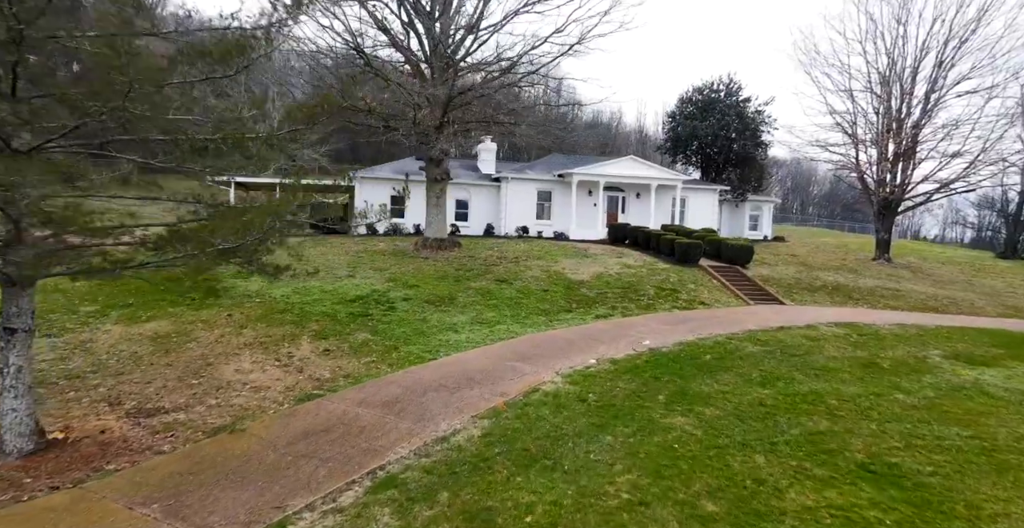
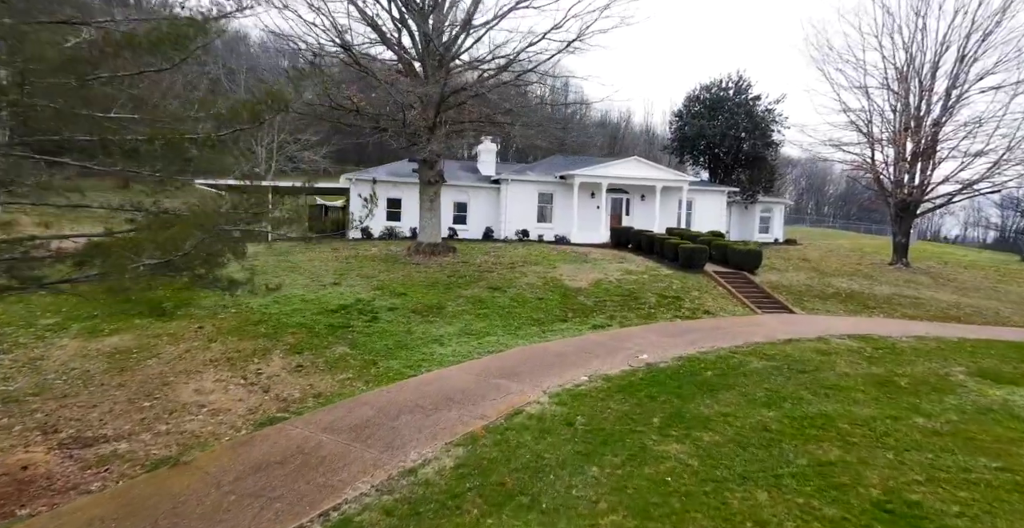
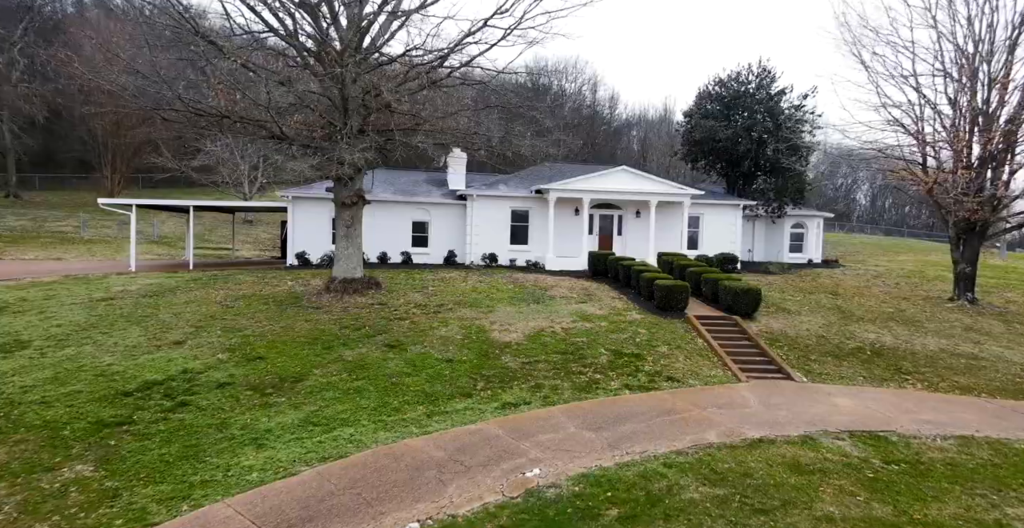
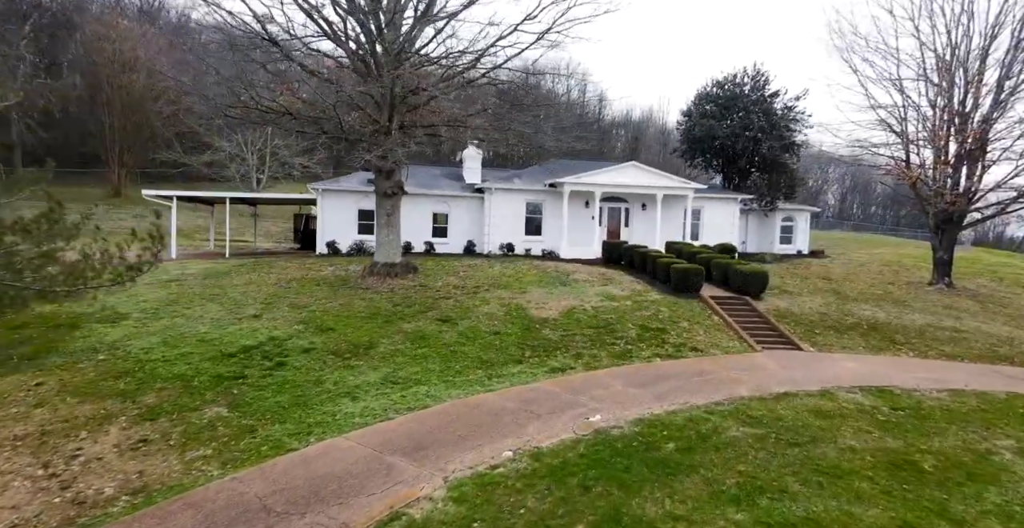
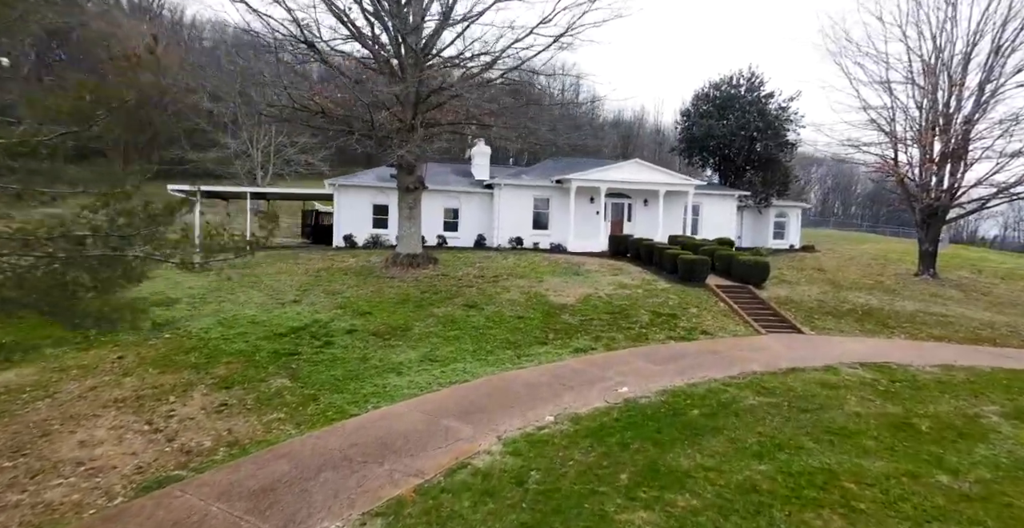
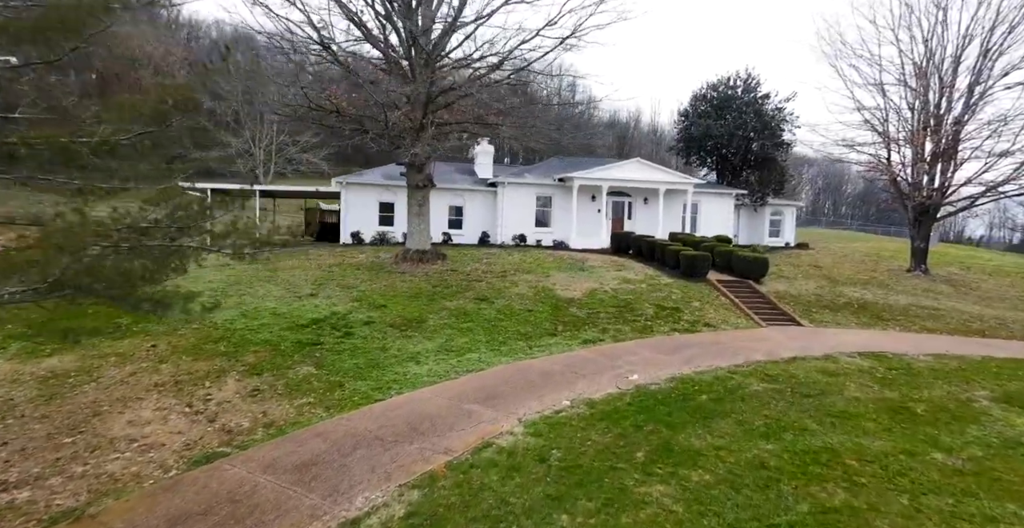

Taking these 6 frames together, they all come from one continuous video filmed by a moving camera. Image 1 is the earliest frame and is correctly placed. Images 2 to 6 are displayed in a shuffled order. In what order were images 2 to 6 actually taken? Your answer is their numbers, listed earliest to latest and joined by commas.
2, 6, 5, 4, 3
